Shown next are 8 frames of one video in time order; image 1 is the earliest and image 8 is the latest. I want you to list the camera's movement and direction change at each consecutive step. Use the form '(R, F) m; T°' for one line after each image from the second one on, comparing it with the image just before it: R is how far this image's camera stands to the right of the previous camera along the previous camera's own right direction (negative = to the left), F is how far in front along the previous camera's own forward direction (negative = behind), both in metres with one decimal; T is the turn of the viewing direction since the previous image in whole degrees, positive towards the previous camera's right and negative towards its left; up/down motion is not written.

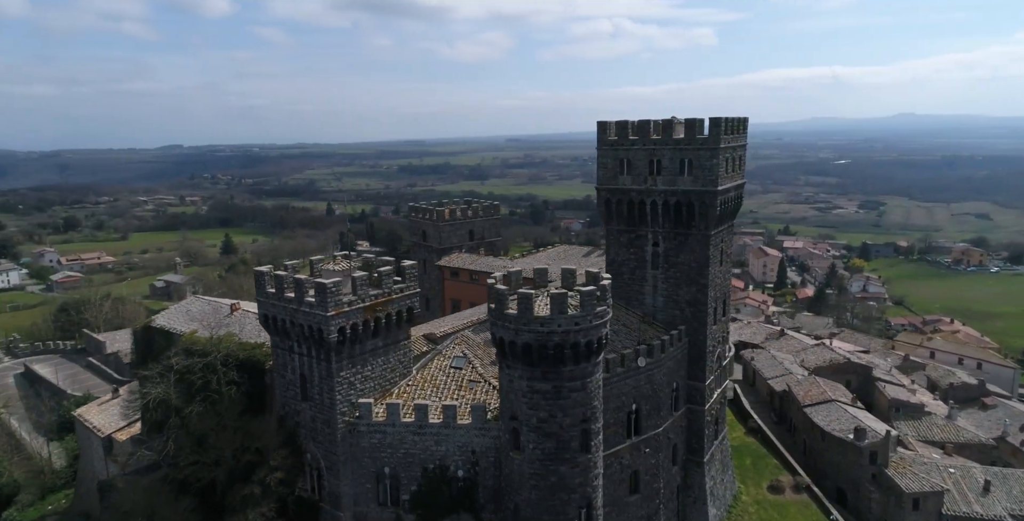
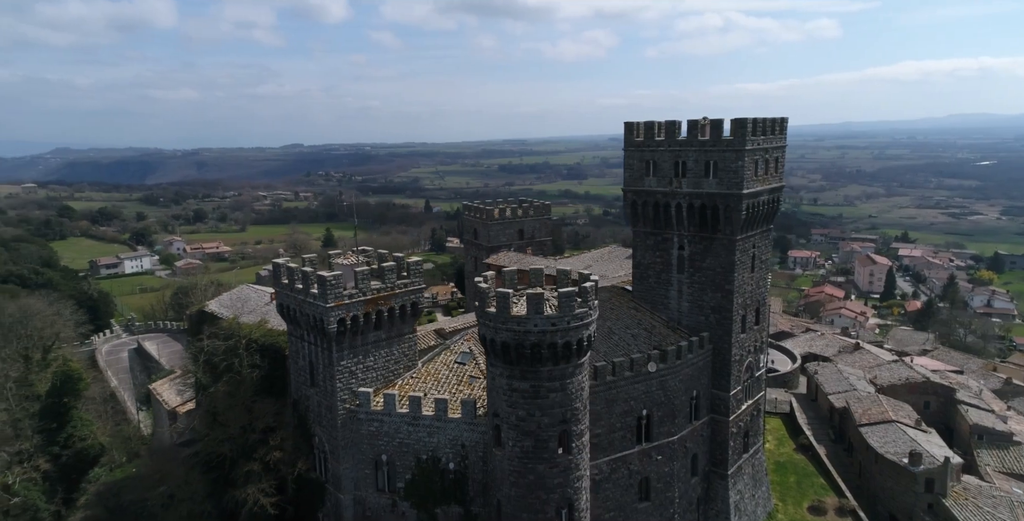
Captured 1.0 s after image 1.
(+4.2, -0.2) m; -10°
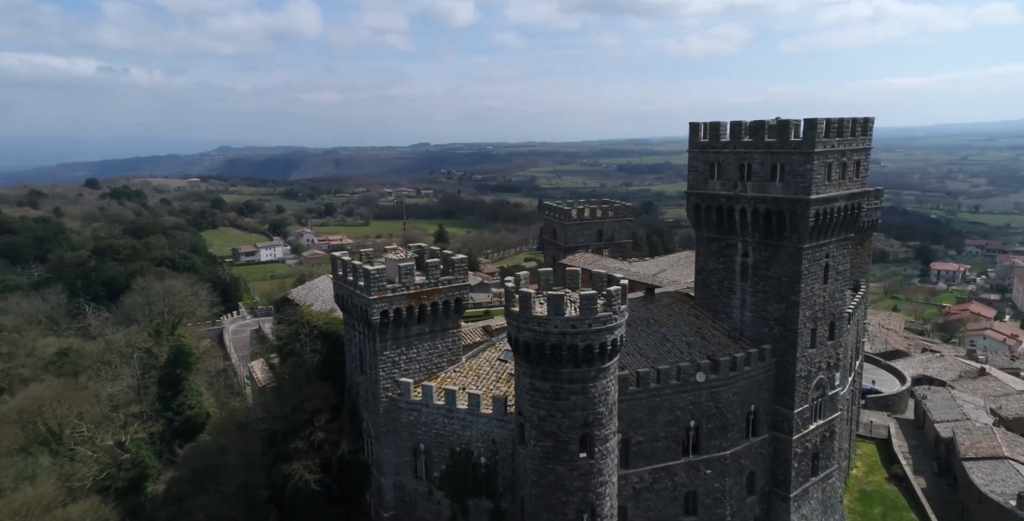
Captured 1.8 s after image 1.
(+3.3, +0.1) m; -11°
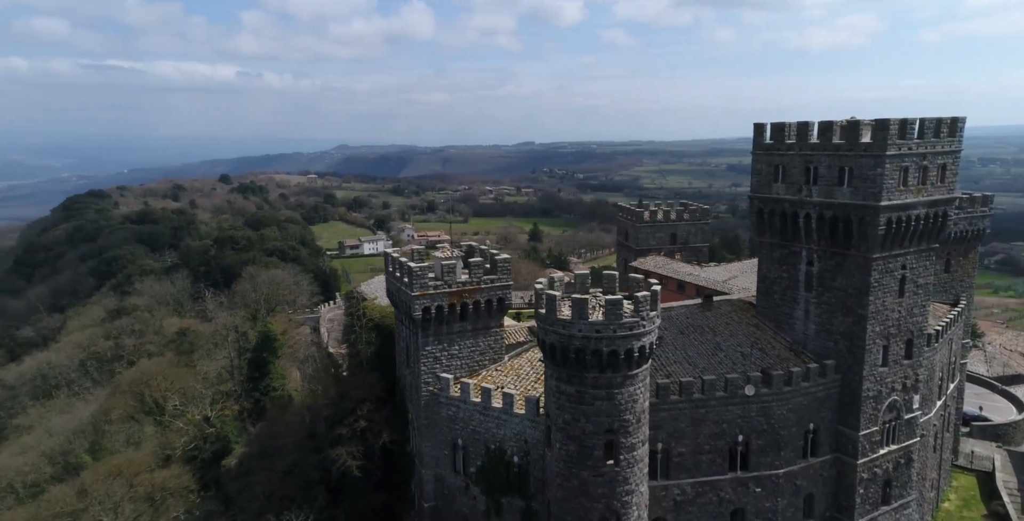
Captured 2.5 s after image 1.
(+2.6, +0.3) m; -10°
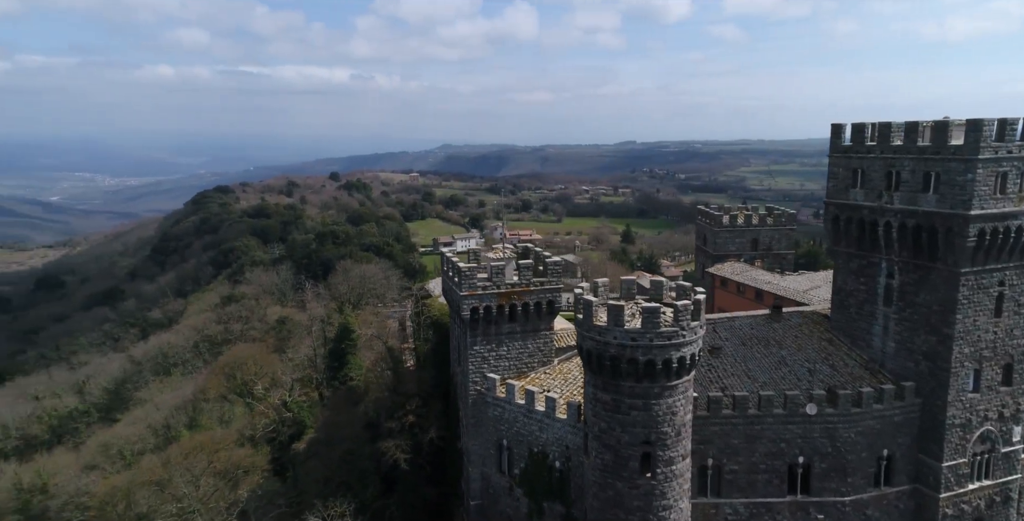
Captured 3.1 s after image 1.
(+2.0, +0.4) m; -9°
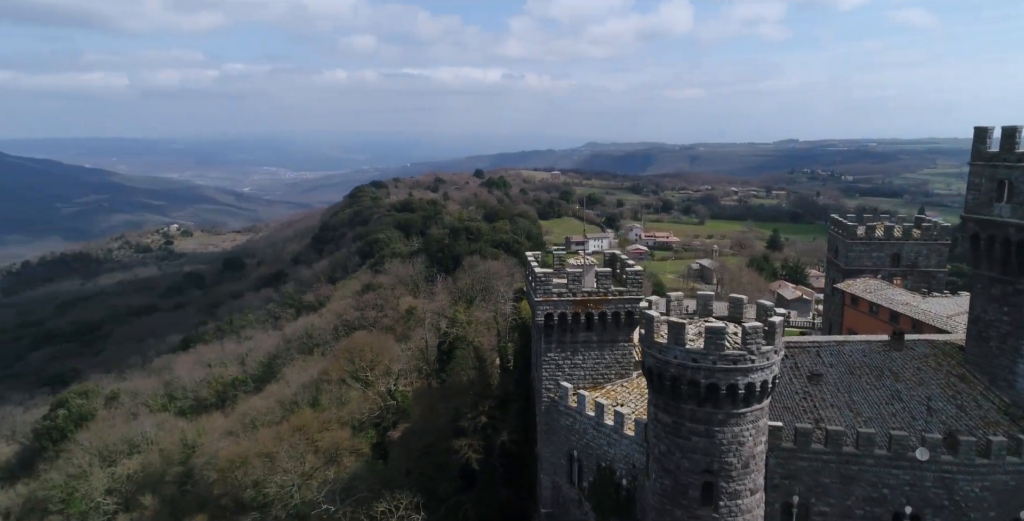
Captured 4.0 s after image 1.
(+2.5, +0.9) m; -13°
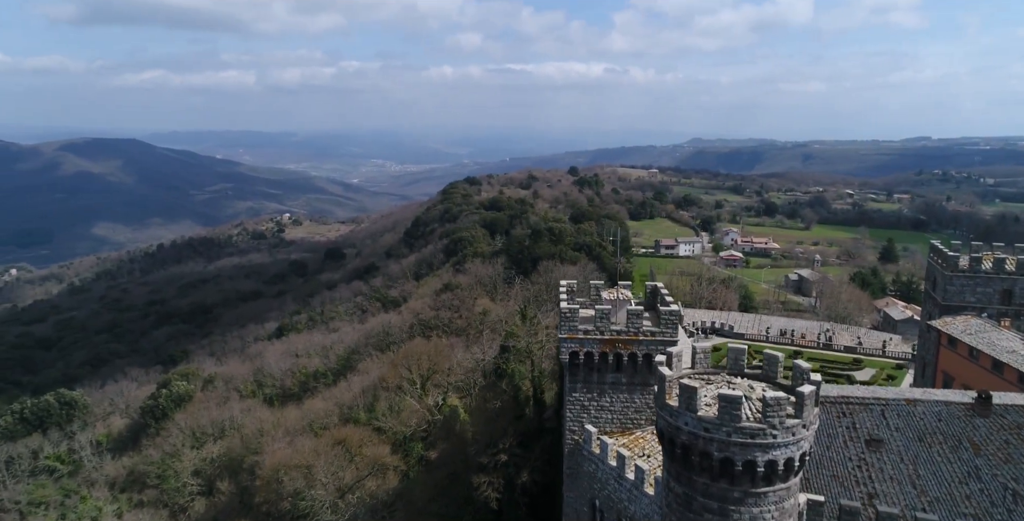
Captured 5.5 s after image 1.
(+2.5, +1.7) m; -9°
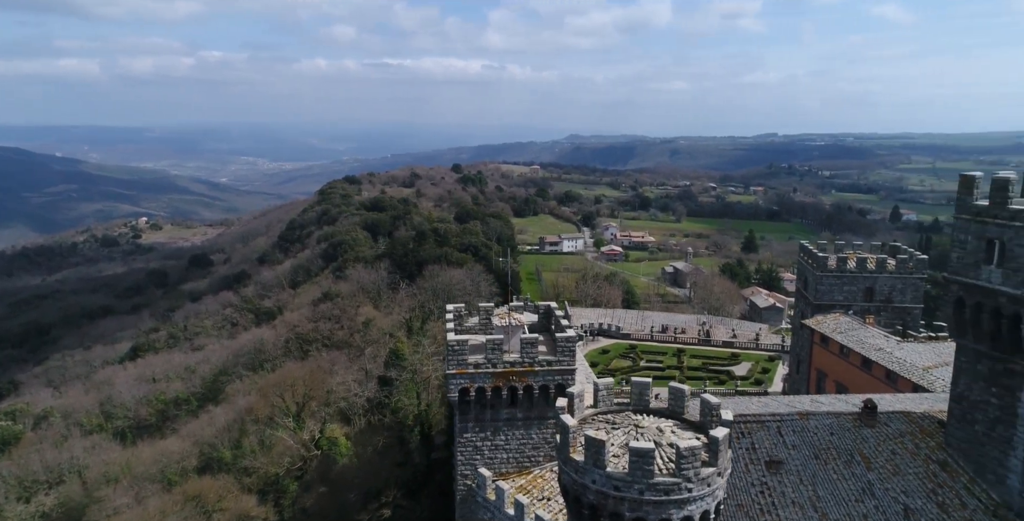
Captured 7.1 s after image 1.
(+0.2, +2.2) m; +9°
